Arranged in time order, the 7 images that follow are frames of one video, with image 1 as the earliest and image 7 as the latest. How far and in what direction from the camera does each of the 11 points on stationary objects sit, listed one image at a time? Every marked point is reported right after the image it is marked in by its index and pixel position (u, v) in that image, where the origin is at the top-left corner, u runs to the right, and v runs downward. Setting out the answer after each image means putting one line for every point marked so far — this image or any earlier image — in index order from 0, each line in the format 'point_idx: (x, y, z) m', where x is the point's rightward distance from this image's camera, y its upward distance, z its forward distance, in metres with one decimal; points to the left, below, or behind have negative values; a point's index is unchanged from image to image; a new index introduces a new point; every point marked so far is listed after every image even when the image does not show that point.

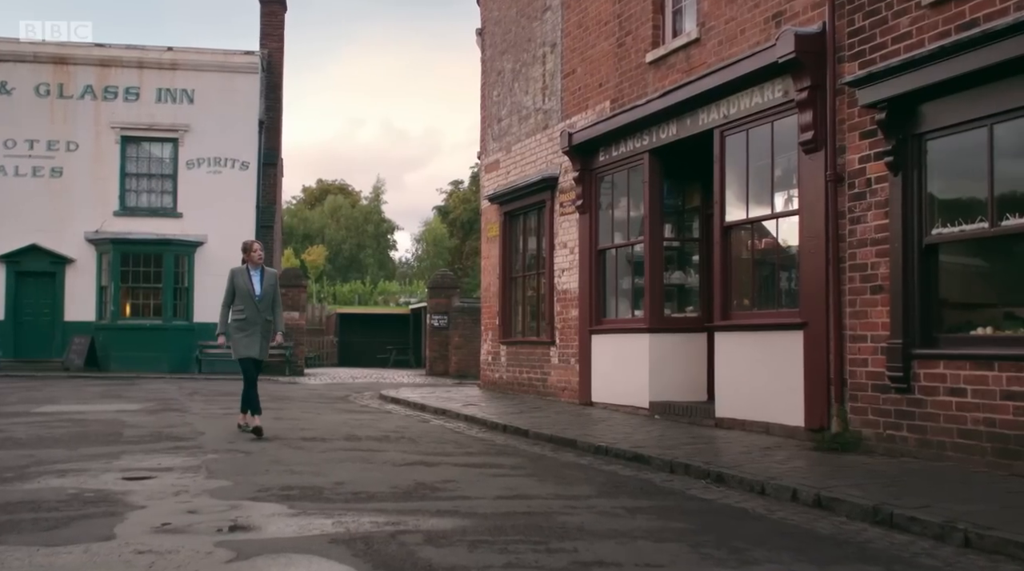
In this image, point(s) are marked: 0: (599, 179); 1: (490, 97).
0: (+1.1, +1.4, +14.1) m
1: (-0.3, +3.1, +17.6) m
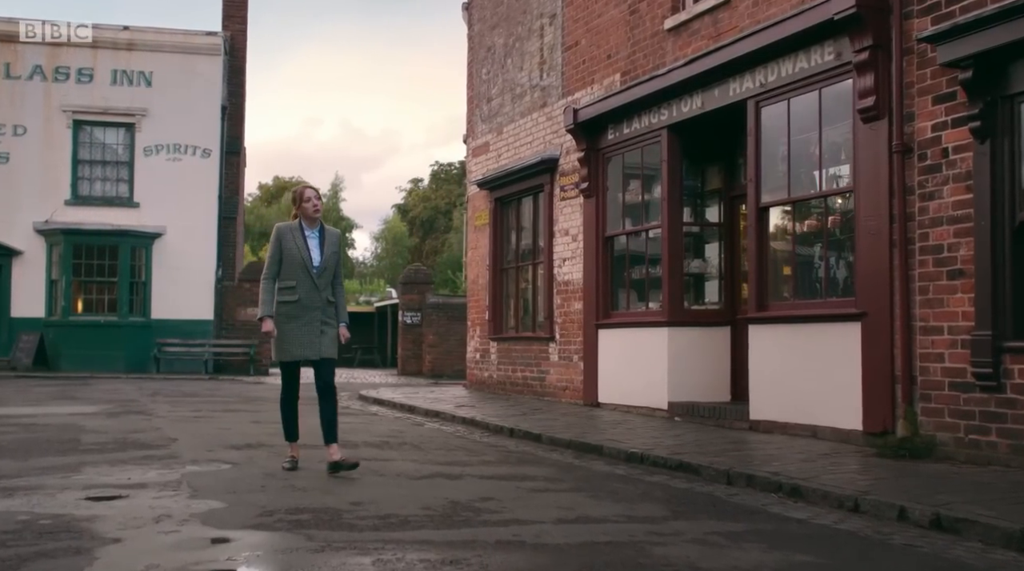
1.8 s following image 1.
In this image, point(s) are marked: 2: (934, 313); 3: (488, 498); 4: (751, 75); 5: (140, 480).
0: (+1.1, +1.5, +12.9) m
1: (-0.5, +3.2, +16.4) m
2: (+3.2, -0.2, +8.1) m
3: (-0.1, -1.2, +5.9) m
4: (+2.3, +2.0, +10.2) m
5: (-2.2, -1.2, +6.4) m
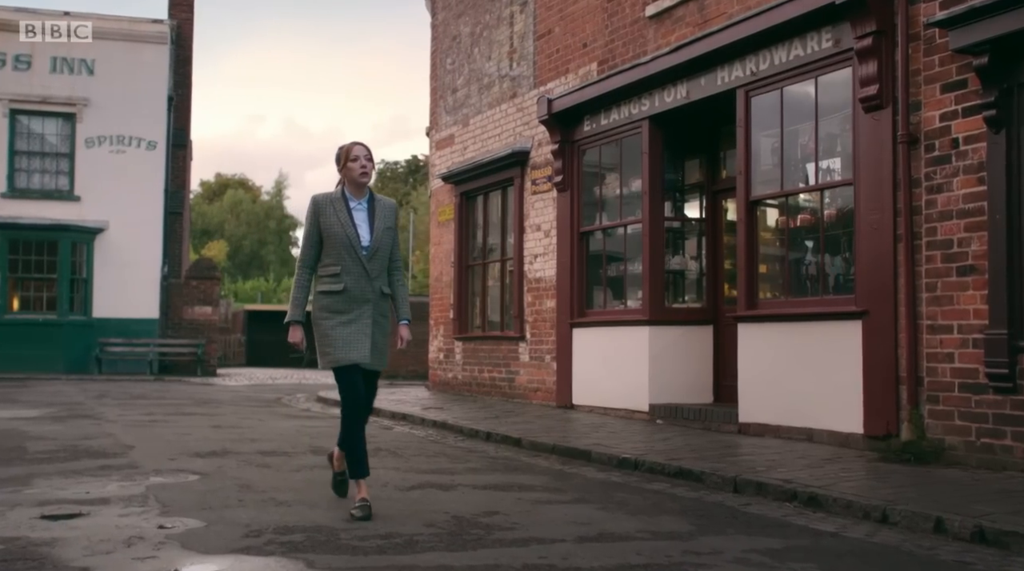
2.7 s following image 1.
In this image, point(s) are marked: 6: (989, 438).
0: (+0.8, +1.5, +12.4) m
1: (-1.0, +3.2, +15.8) m
2: (+3.1, -0.2, +7.7) m
3: (-0.1, -1.1, +5.4) m
4: (+2.1, +2.0, +9.8) m
5: (-2.2, -1.1, +5.8) m
6: (+3.2, -1.0, +7.3) m
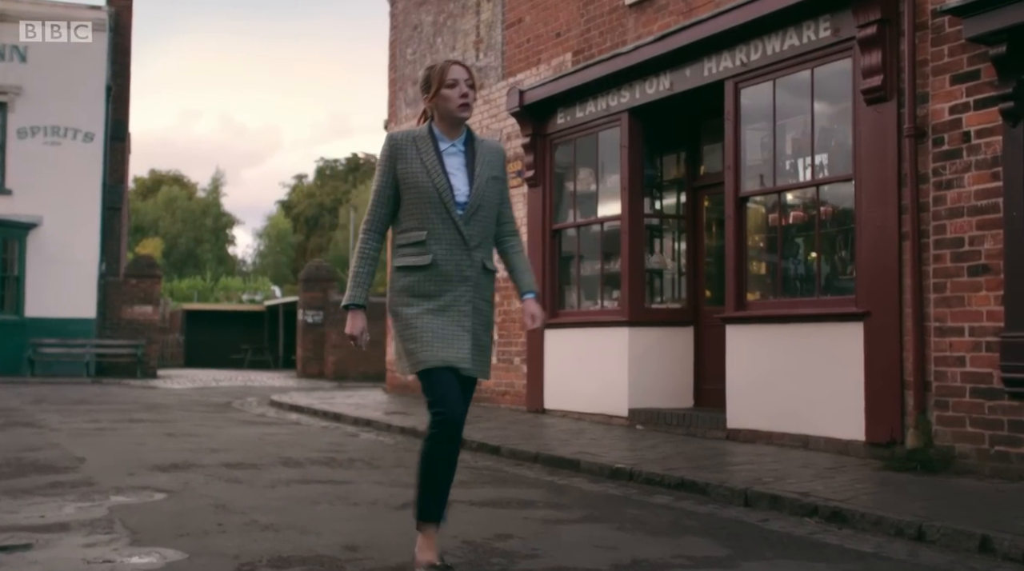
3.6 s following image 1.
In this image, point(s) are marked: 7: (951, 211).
0: (+0.5, +1.6, +11.9) m
1: (-1.5, +3.3, +15.2) m
2: (+3.0, -0.2, +7.4) m
3: (0.0, -1.1, +4.8) m
4: (+1.9, +2.0, +9.4) m
5: (-2.2, -1.1, +5.1) m
6: (+3.2, -1.0, +6.9) m
7: (+3.0, +0.5, +7.4) m
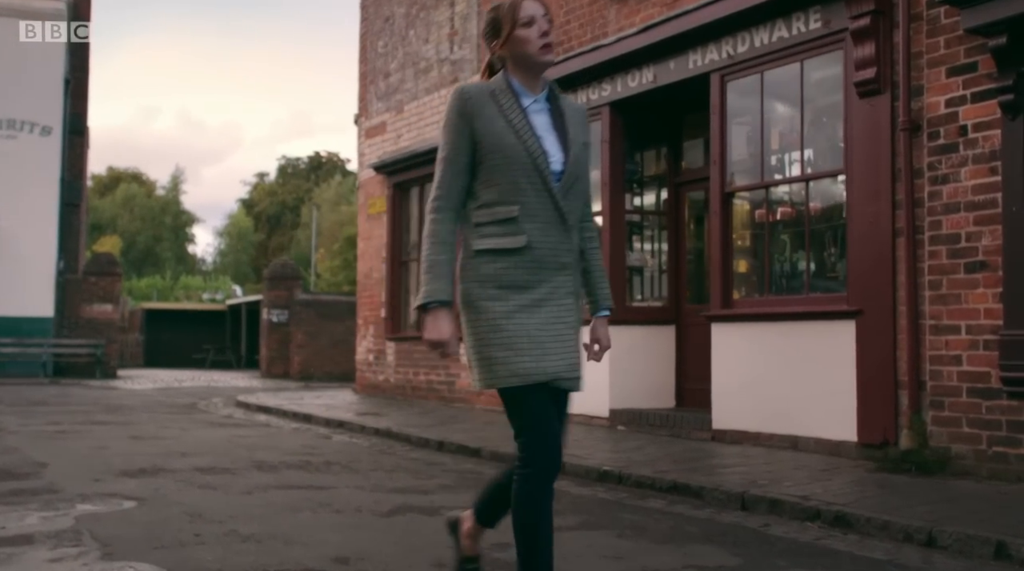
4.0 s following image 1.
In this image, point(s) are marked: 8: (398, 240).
0: (+0.2, +1.6, +11.7) m
1: (-1.9, +3.3, +14.9) m
2: (+2.9, -0.2, +7.2) m
3: (0.0, -1.1, +4.6) m
4: (+1.7, +2.1, +9.2) m
5: (-2.2, -1.1, +4.8) m
6: (+3.1, -1.0, +6.8) m
7: (+2.9, +0.5, +7.2) m
8: (-1.5, +0.6, +14.3) m
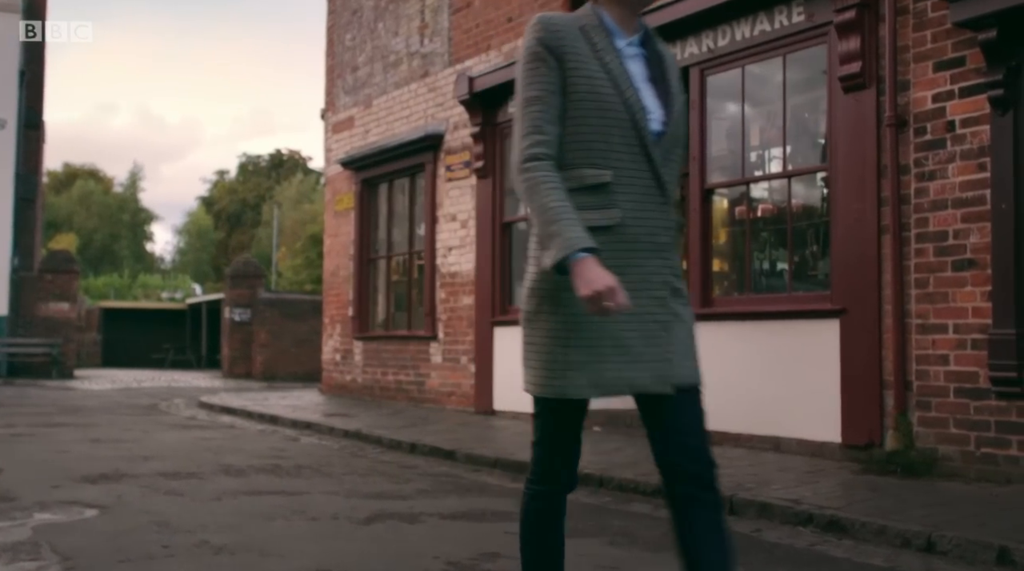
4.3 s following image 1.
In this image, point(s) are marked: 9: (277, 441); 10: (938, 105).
0: (-0.1, +1.6, +11.4) m
1: (-2.3, +3.3, +14.6) m
2: (+2.8, -0.2, +7.1) m
3: (-0.1, -1.1, +4.3) m
4: (+1.5, +2.1, +9.0) m
5: (-2.2, -1.1, +4.5) m
6: (+3.0, -1.0, +6.7) m
7: (+2.8, +0.5, +7.1) m
8: (-1.9, +0.6, +14.0) m
9: (-2.1, -1.4, +9.5) m
10: (+2.8, +1.2, +7.1) m
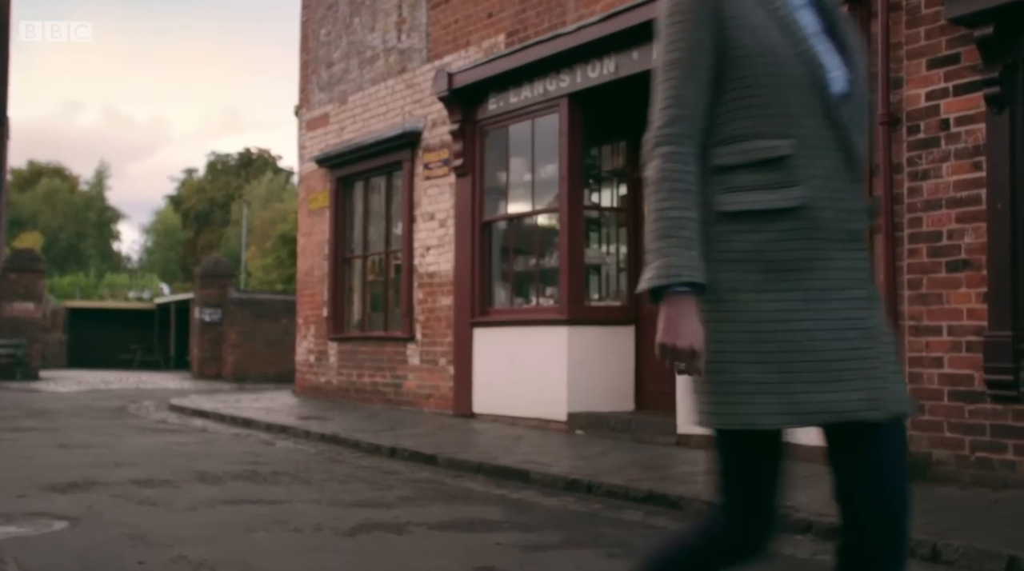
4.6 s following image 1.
0: (-0.3, +1.6, +11.2) m
1: (-2.6, +3.3, +14.3) m
2: (+2.7, -0.2, +6.9) m
3: (-0.1, -1.1, +4.1) m
4: (+1.4, +2.1, +8.9) m
5: (-2.2, -1.1, +4.2) m
6: (+2.9, -1.0, +6.5) m
7: (+2.7, +0.5, +7.0) m
8: (-2.2, +0.6, +13.7) m
9: (-2.2, -1.4, +9.3) m
10: (+2.7, +1.2, +7.0) m
